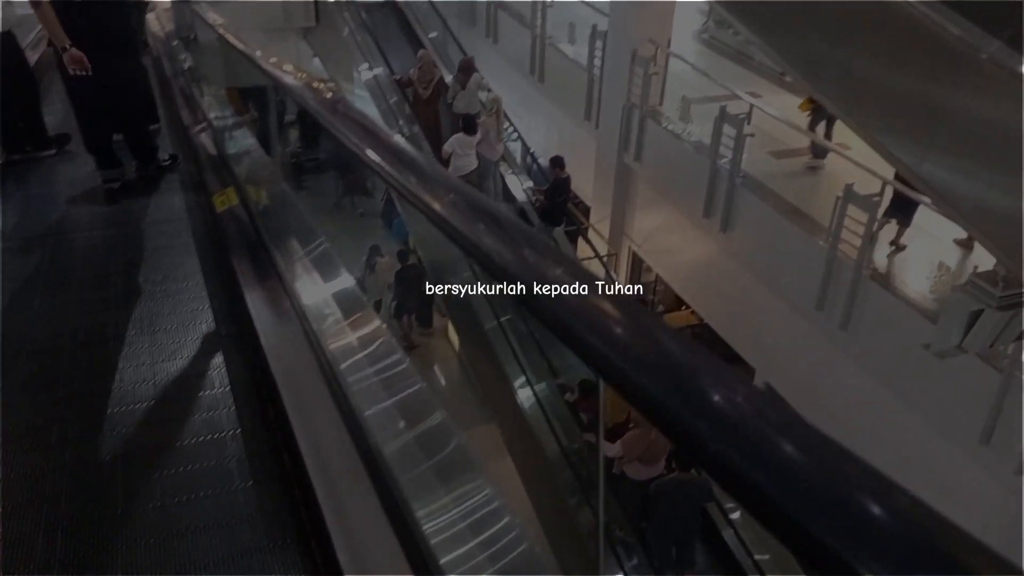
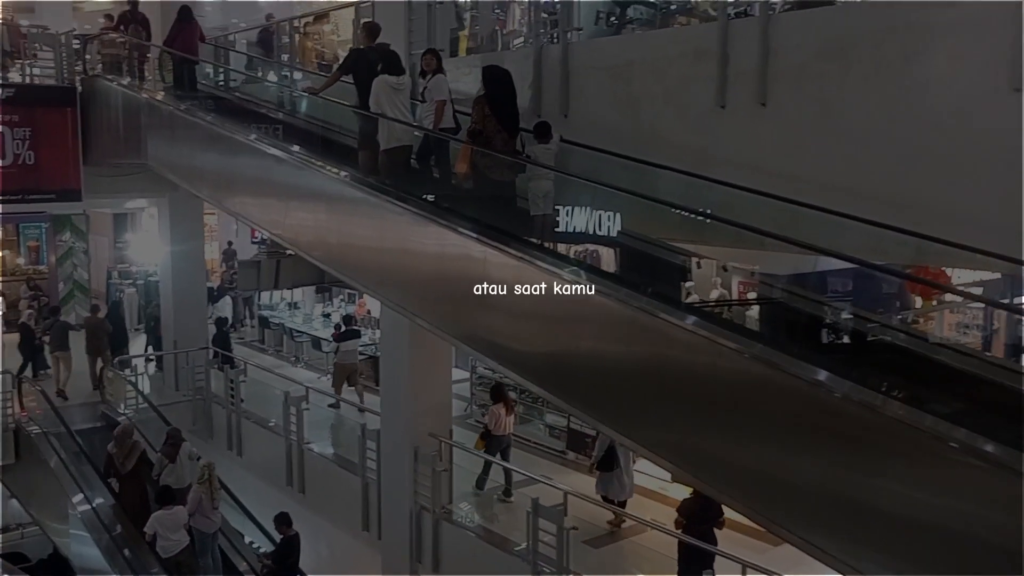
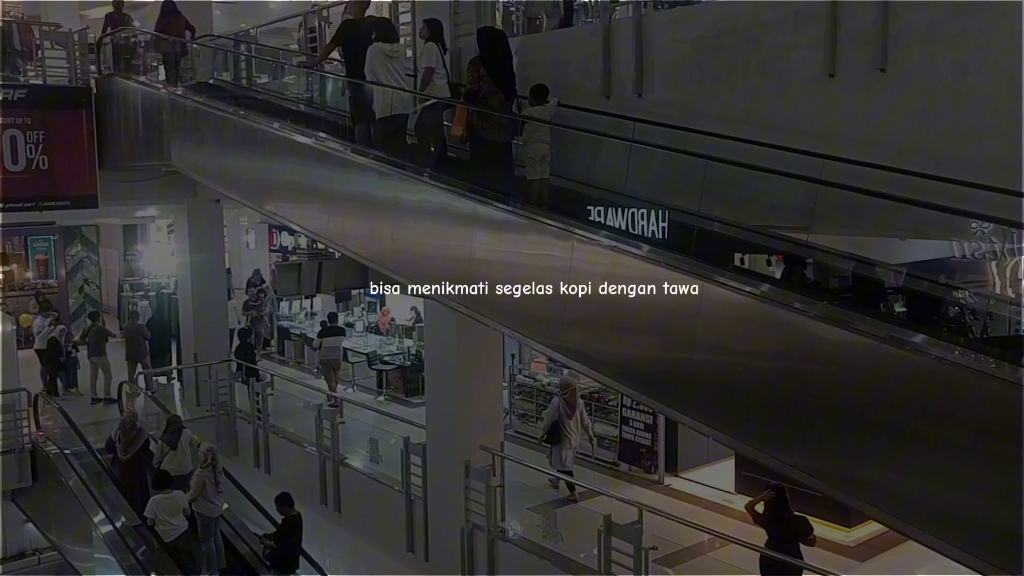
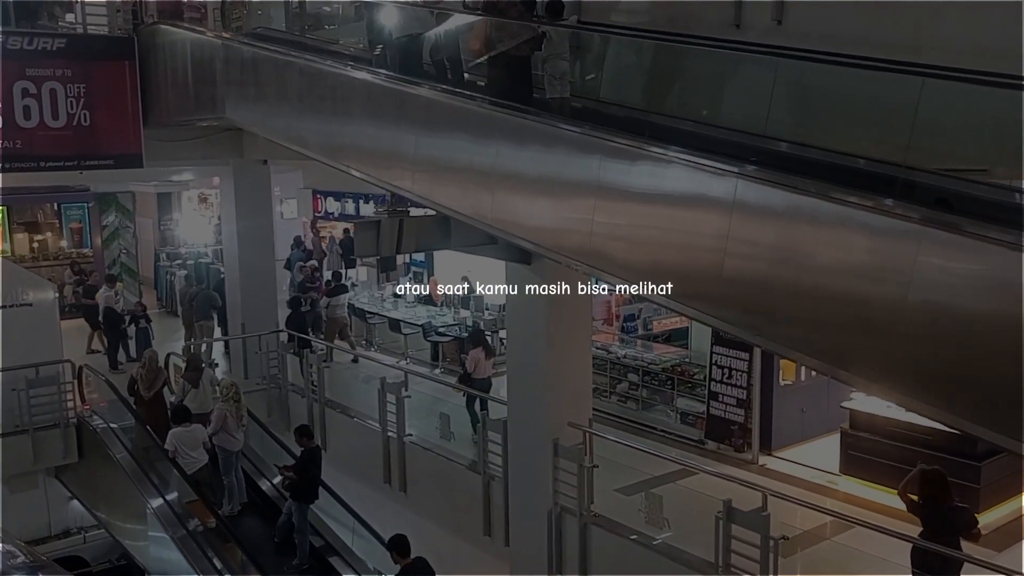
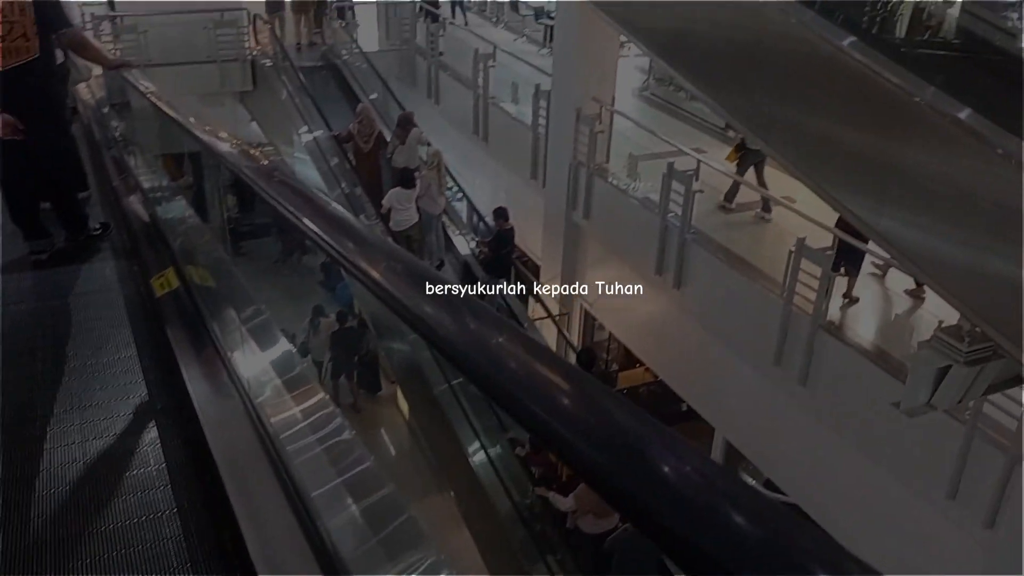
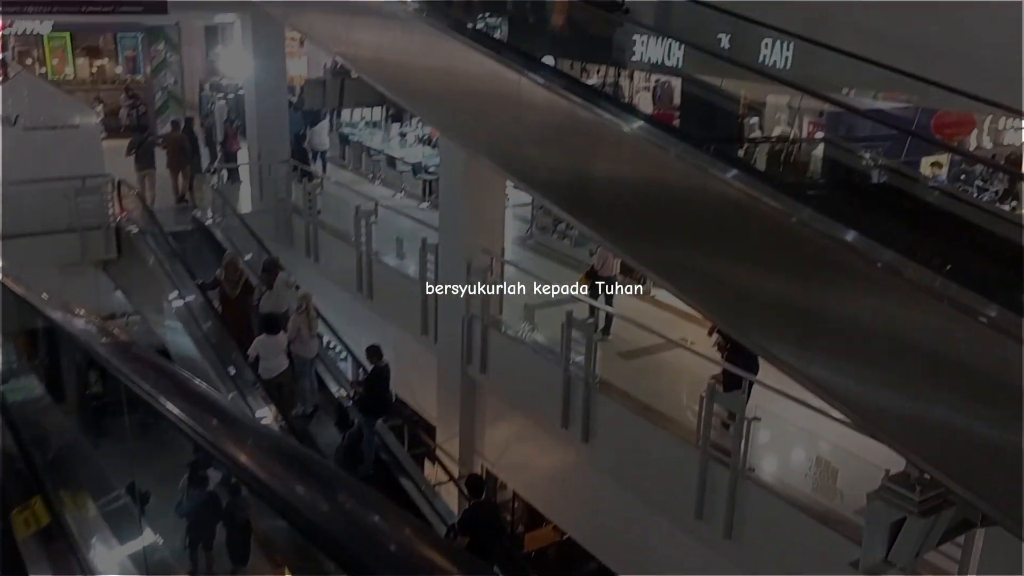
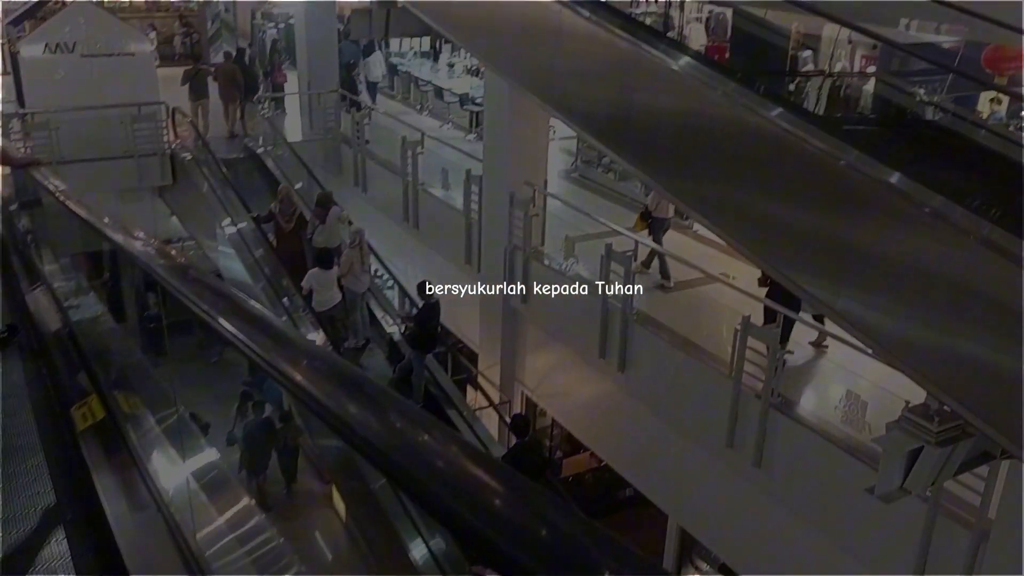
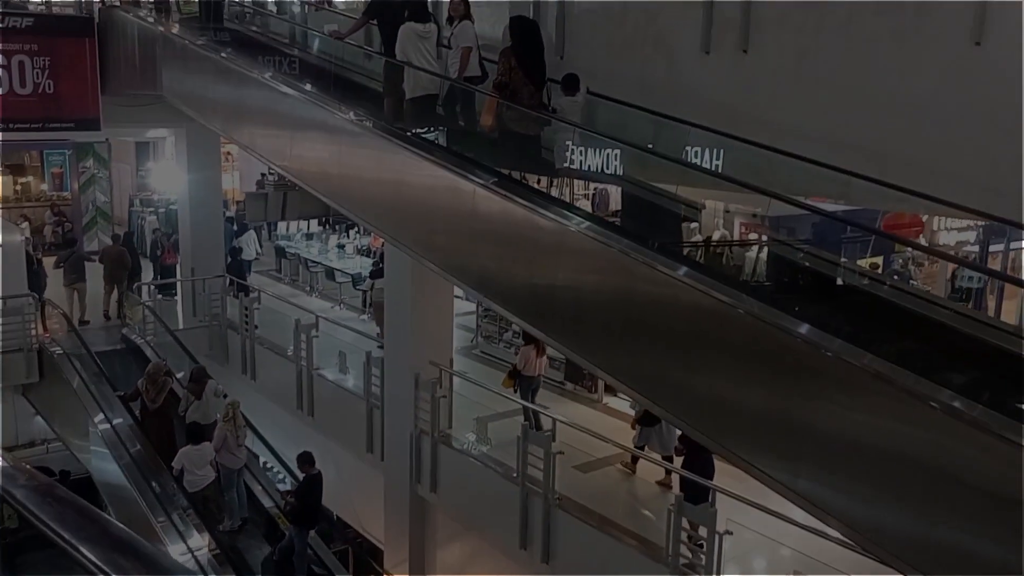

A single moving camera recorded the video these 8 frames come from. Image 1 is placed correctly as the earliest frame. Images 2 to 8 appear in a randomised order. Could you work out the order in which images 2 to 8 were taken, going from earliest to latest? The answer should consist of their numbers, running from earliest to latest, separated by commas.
5, 7, 6, 8, 2, 3, 4
